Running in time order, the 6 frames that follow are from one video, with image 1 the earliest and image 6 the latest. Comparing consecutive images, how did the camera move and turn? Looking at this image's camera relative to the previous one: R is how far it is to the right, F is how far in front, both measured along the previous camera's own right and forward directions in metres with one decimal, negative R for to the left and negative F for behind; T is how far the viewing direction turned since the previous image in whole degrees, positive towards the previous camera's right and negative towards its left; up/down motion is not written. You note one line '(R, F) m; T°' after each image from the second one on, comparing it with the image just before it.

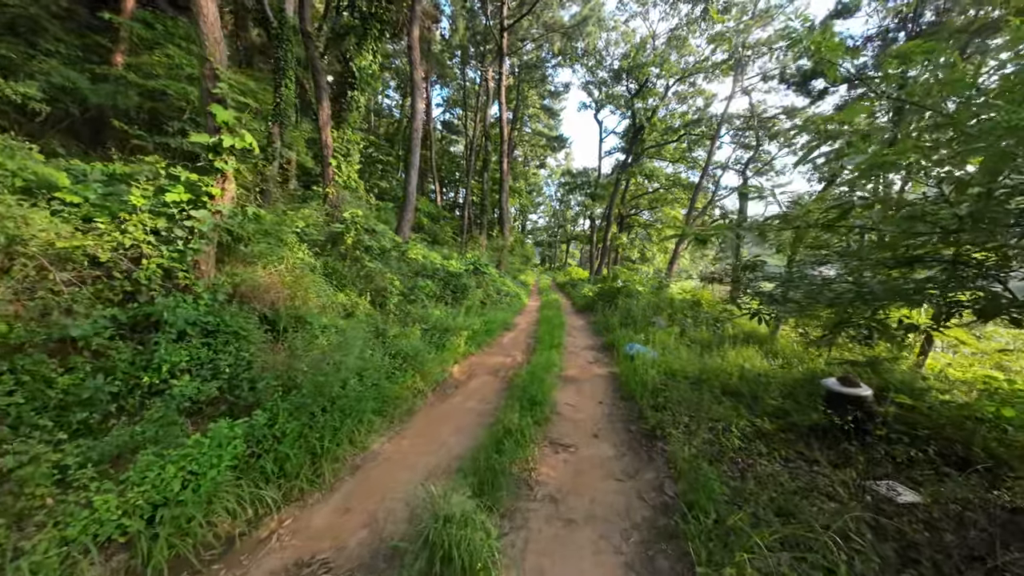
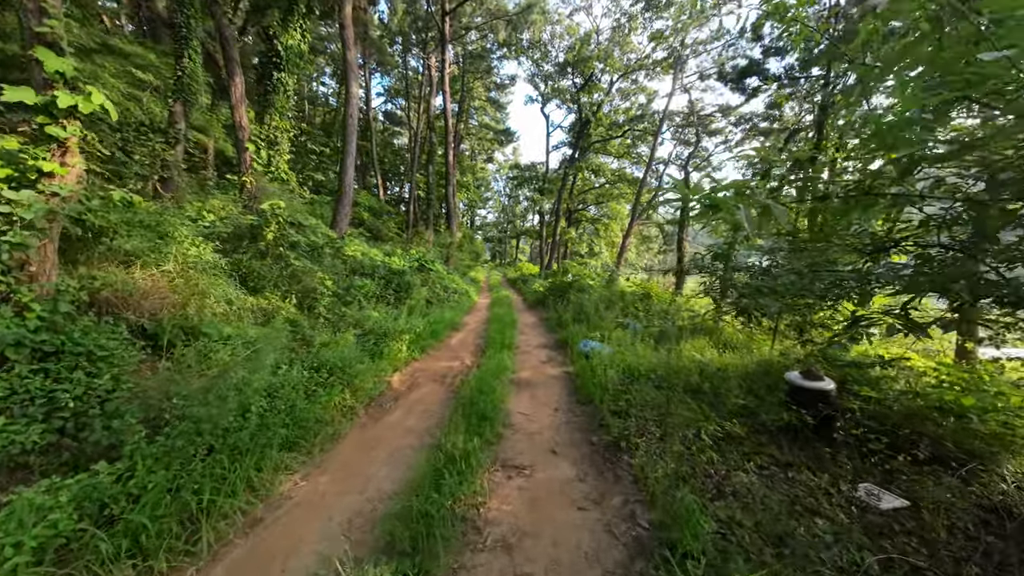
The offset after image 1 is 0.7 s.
(+0.1, +0.6) m; +7°
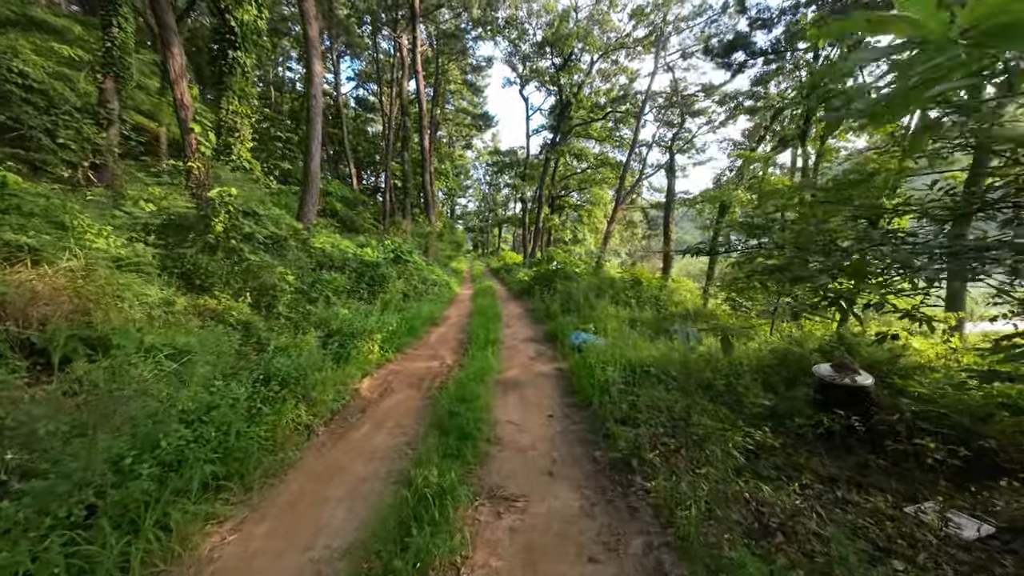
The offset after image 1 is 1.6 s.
(0.0, +0.7) m; +2°
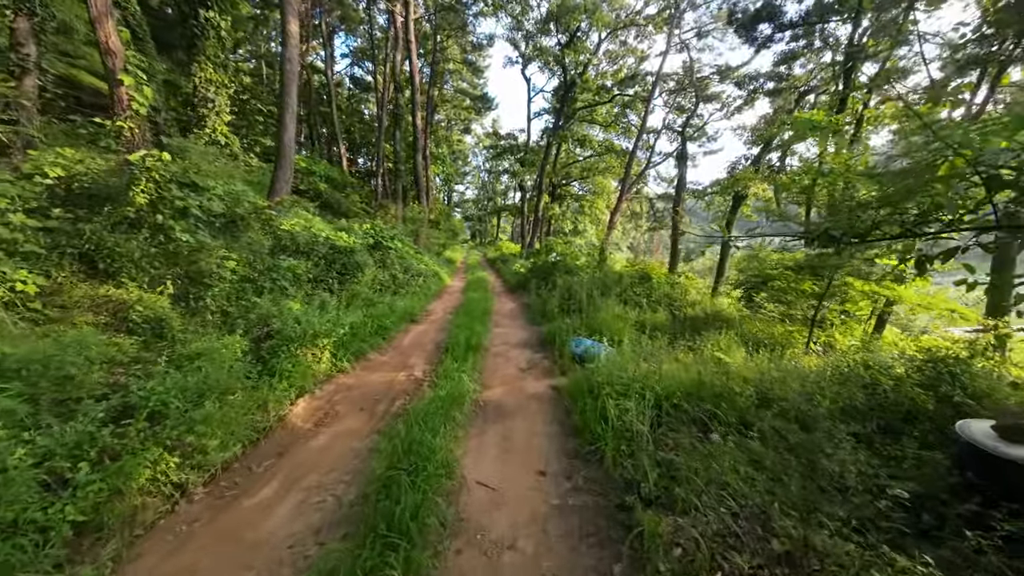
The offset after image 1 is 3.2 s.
(+0.1, +1.3) m; 0°
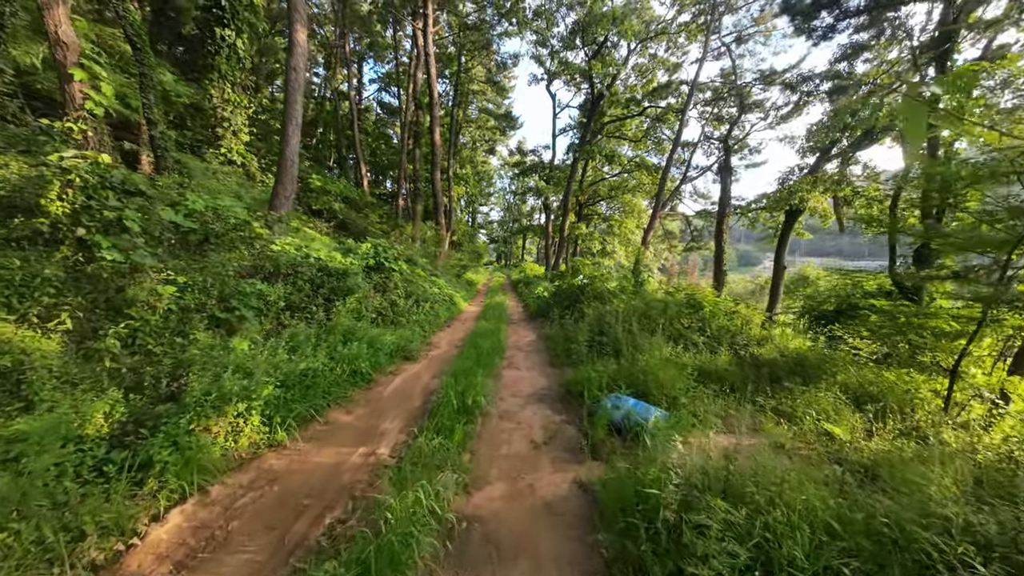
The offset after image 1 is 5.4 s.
(+0.2, +1.6) m; -4°
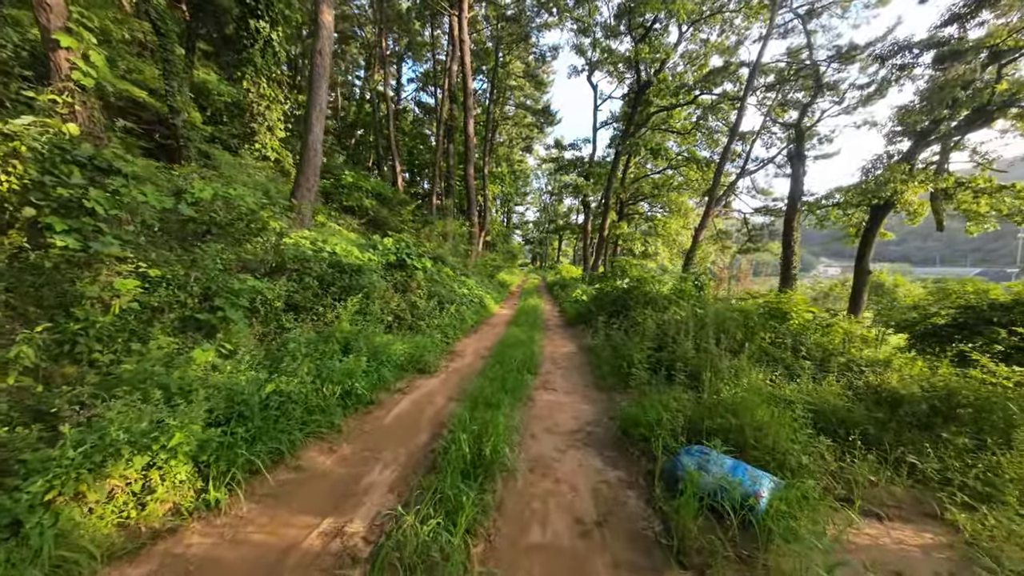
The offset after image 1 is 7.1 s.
(0.0, +1.2) m; -5°
